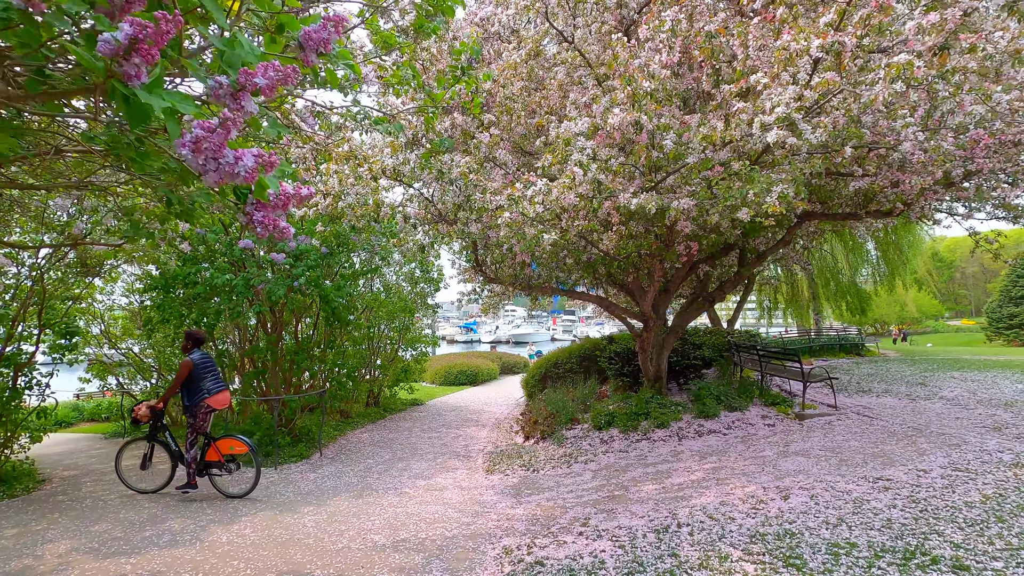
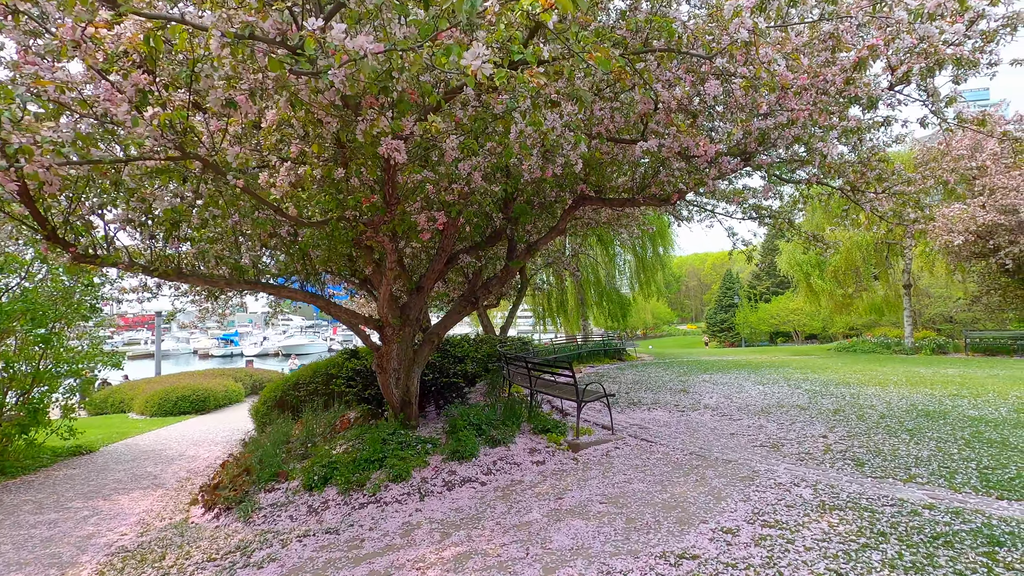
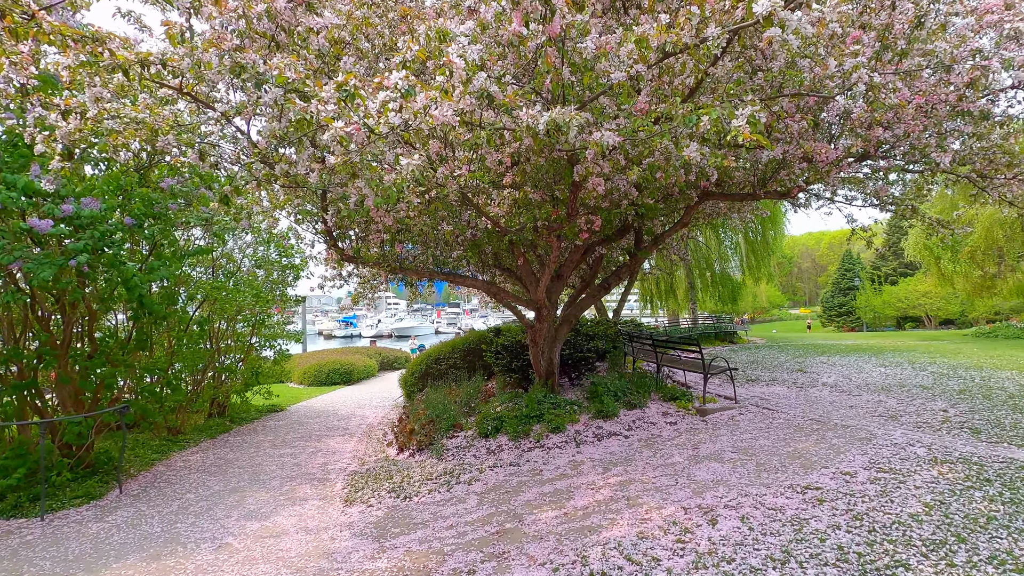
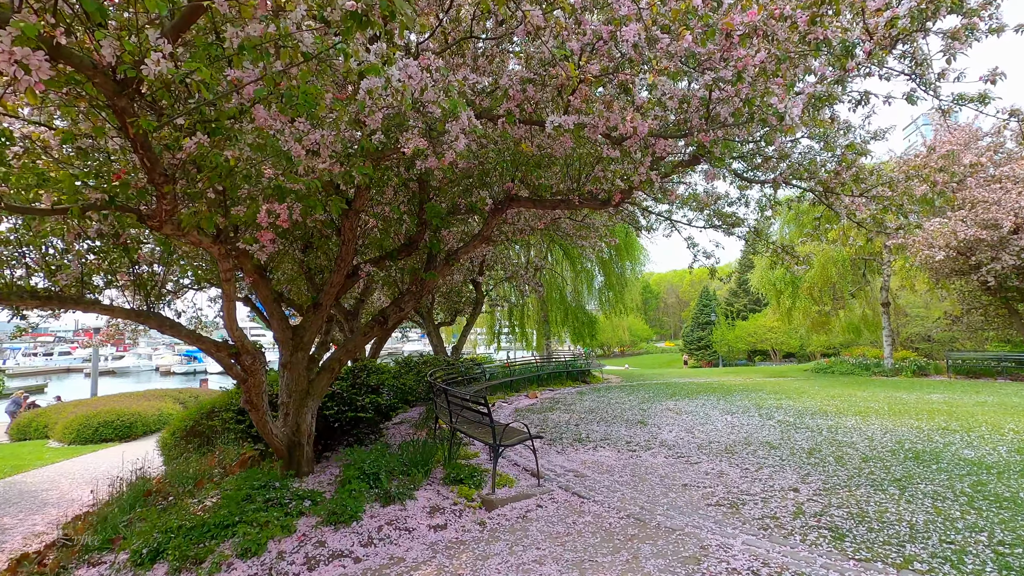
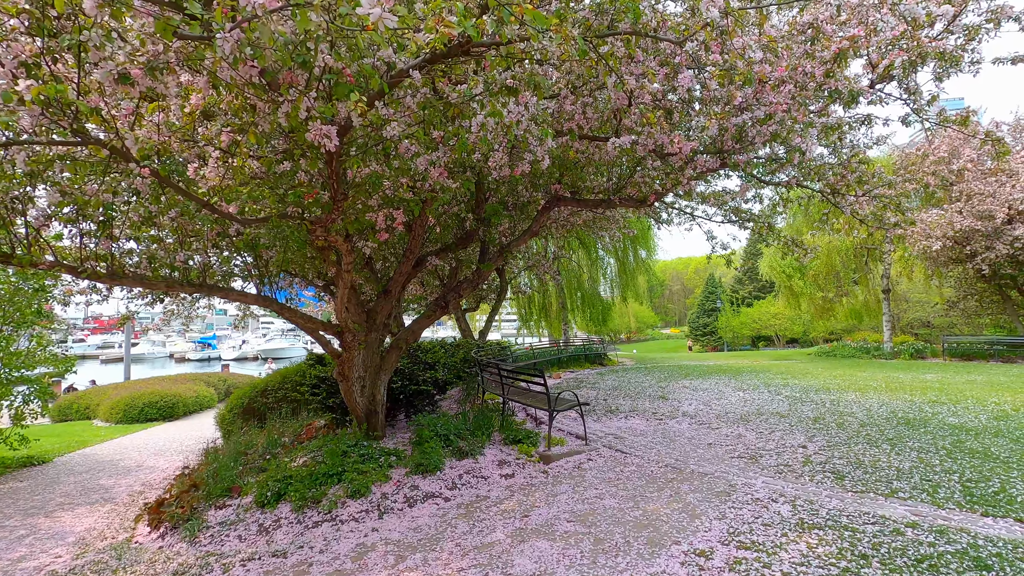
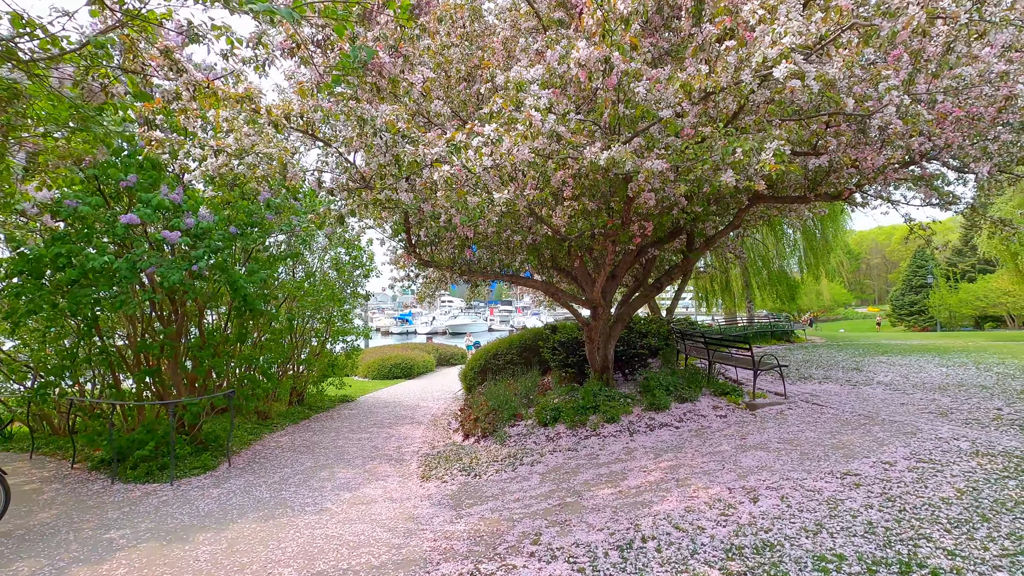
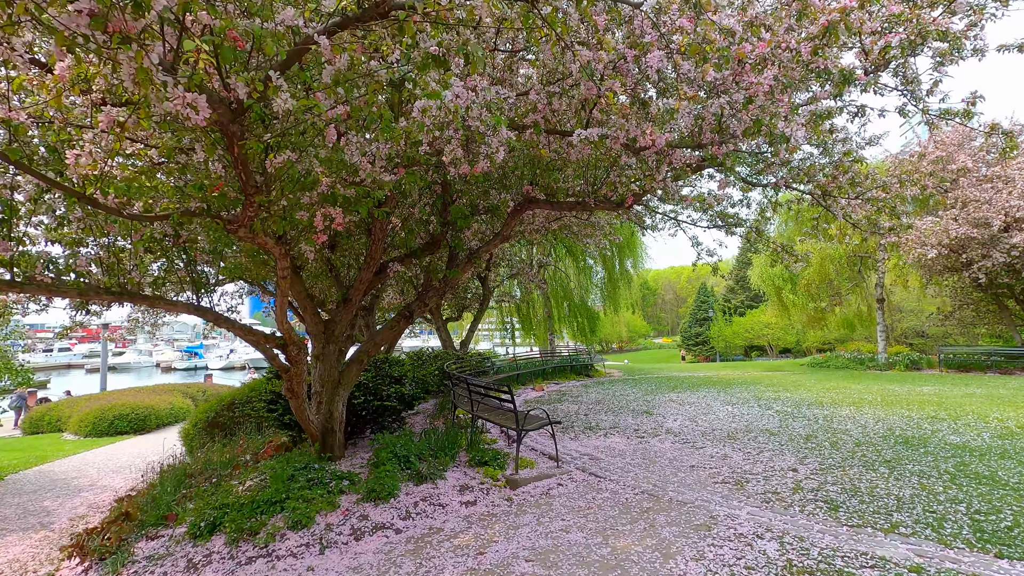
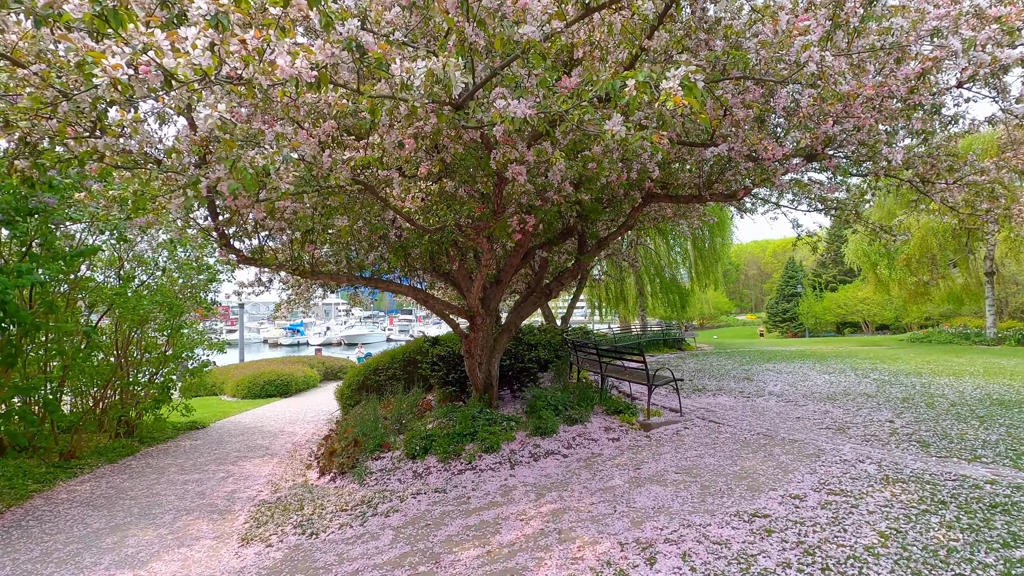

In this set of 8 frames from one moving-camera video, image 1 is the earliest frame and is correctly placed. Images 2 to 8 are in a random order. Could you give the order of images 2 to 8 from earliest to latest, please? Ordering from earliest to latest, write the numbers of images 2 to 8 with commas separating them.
6, 3, 8, 2, 5, 7, 4
